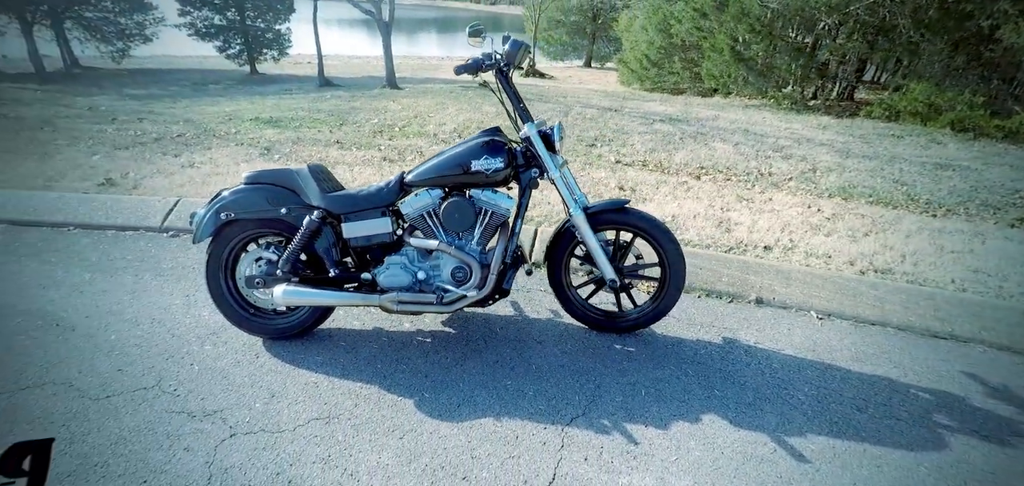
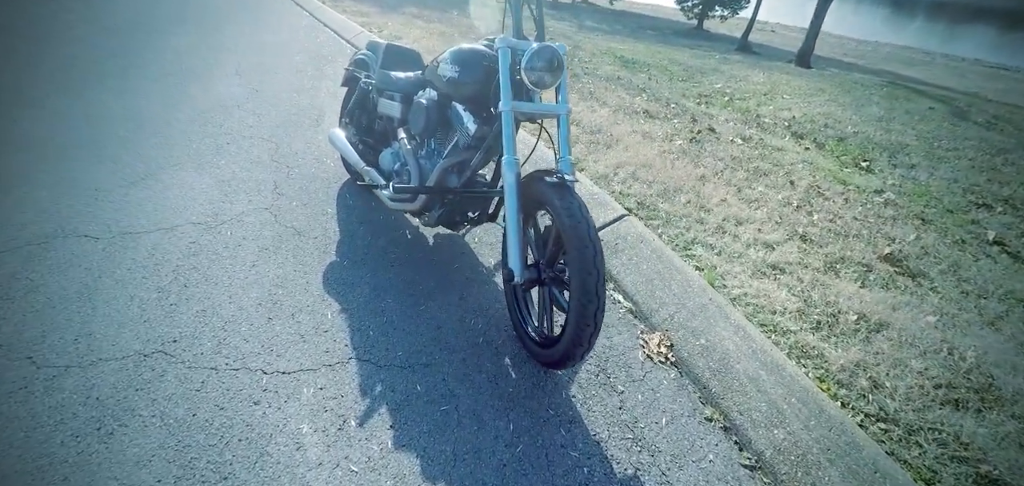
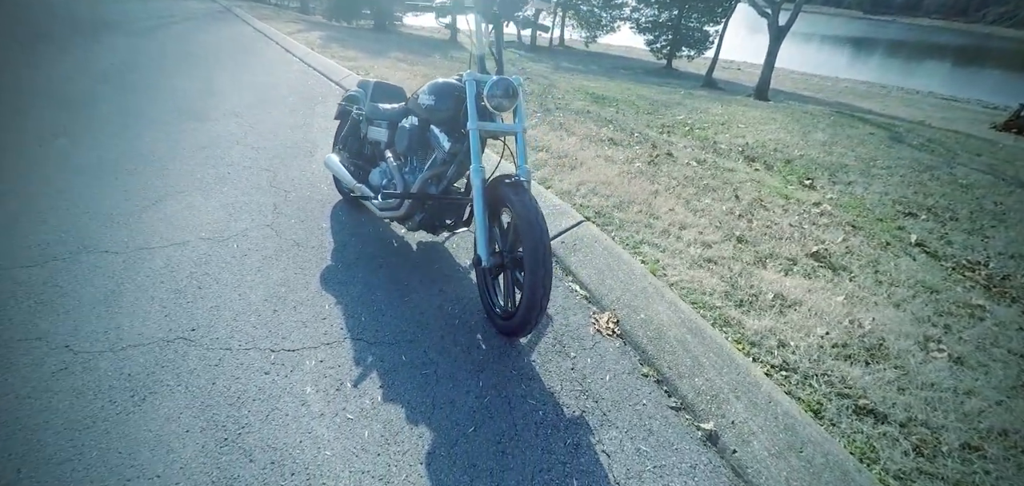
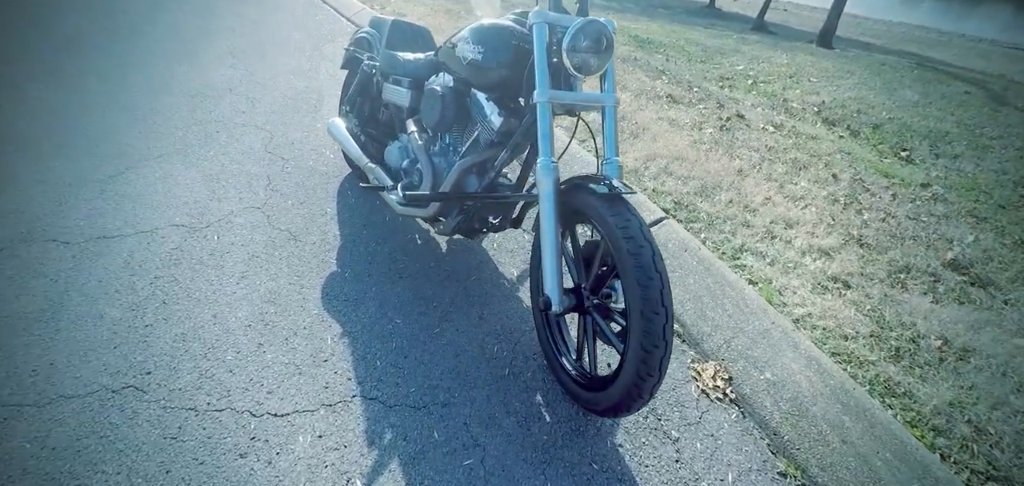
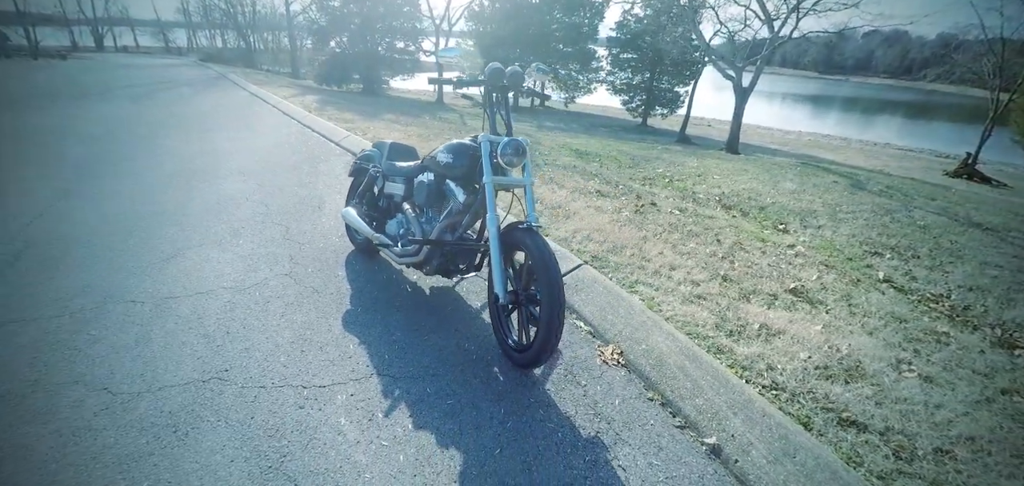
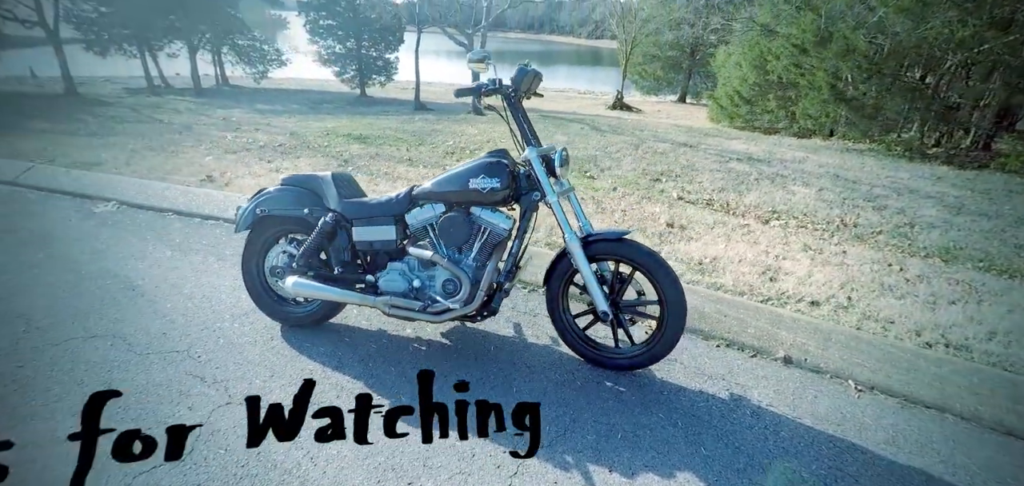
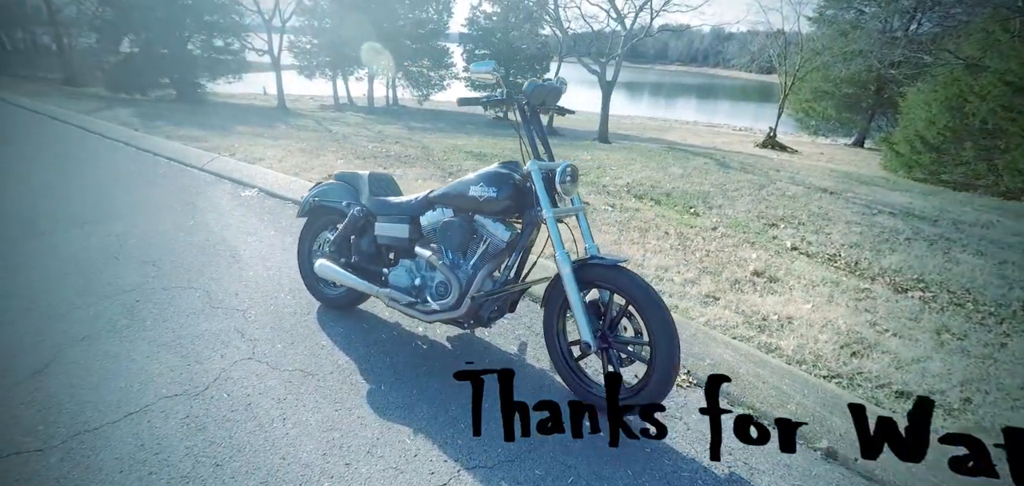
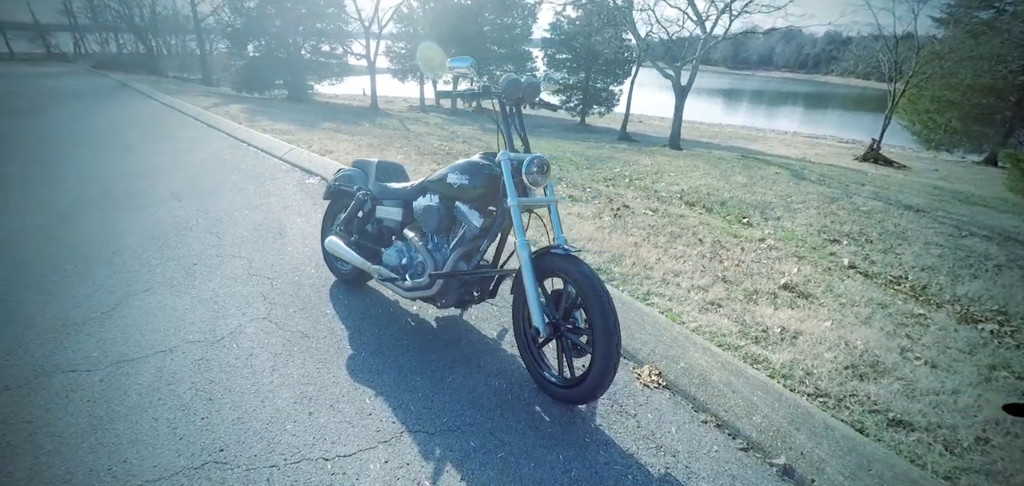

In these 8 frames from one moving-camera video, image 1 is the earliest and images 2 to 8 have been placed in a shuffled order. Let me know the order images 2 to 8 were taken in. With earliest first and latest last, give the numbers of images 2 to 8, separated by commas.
6, 7, 8, 5, 3, 2, 4
